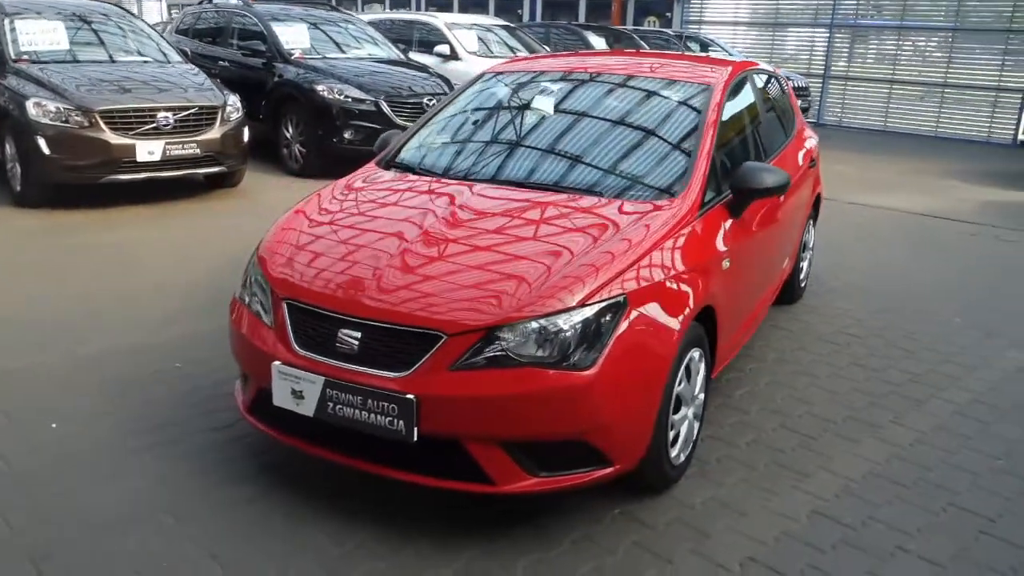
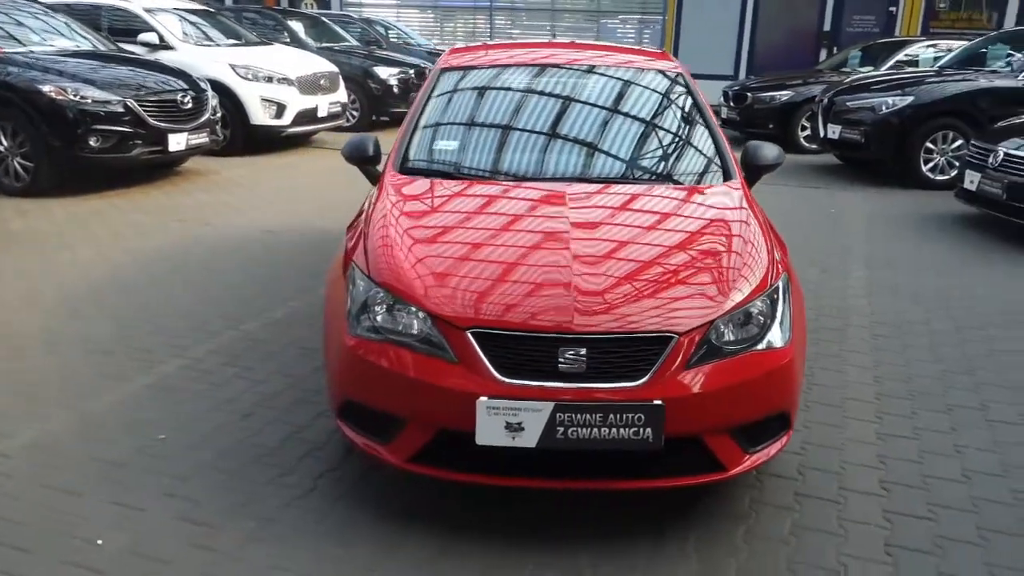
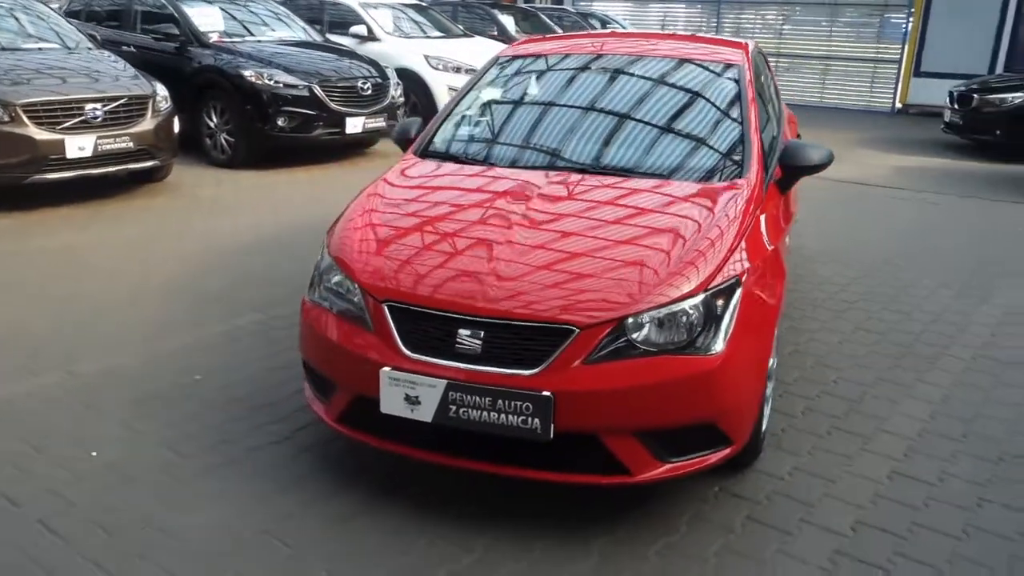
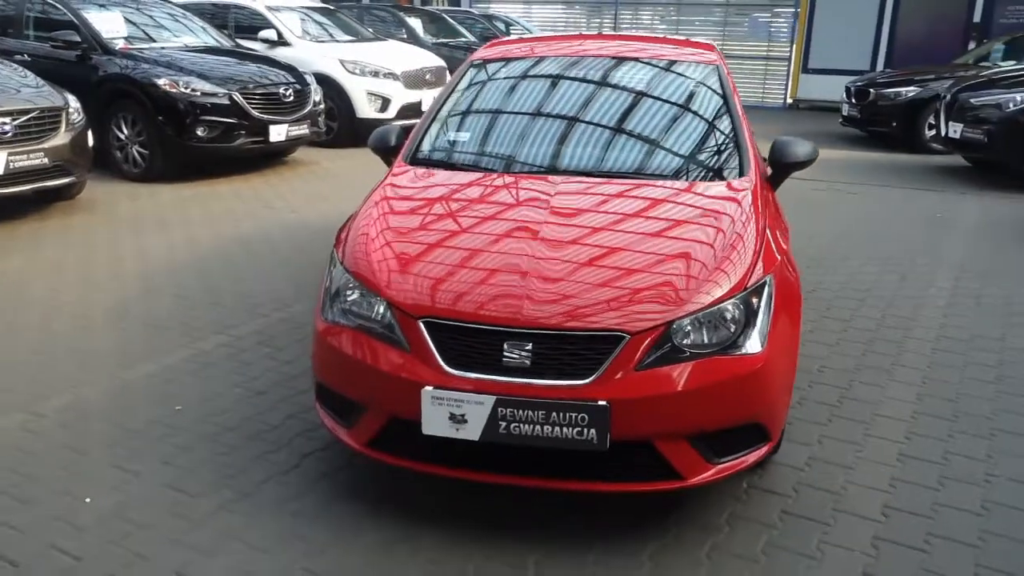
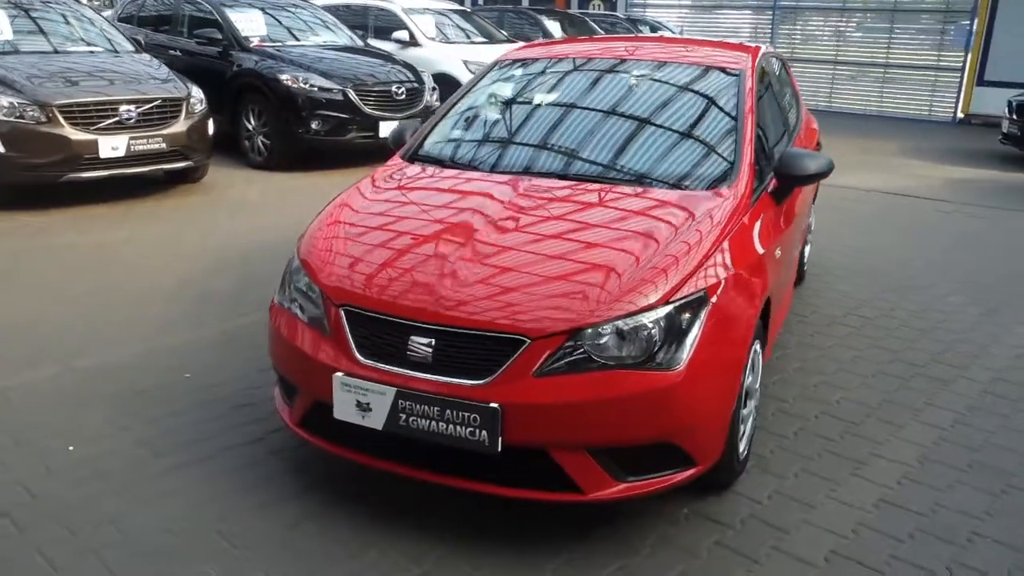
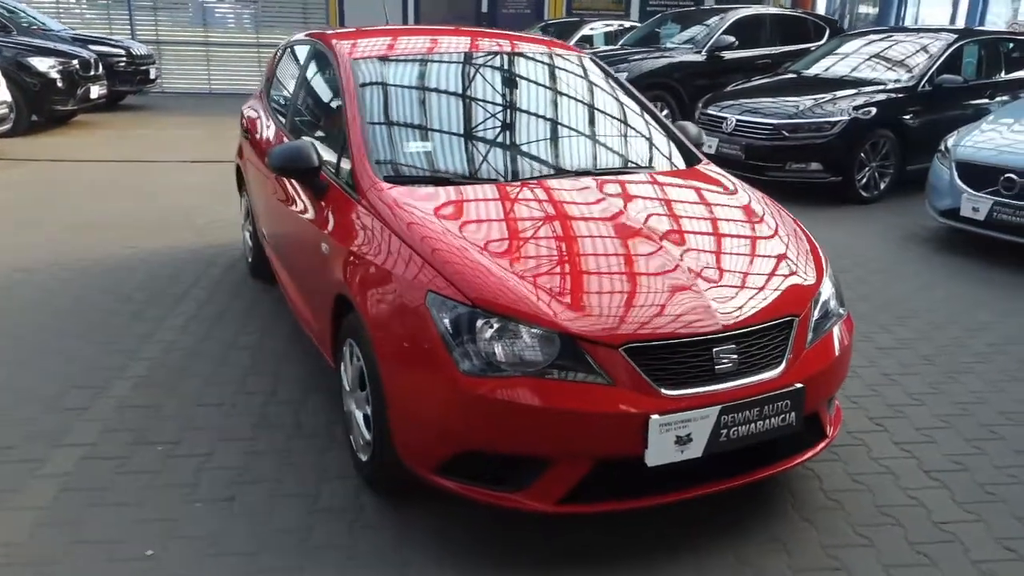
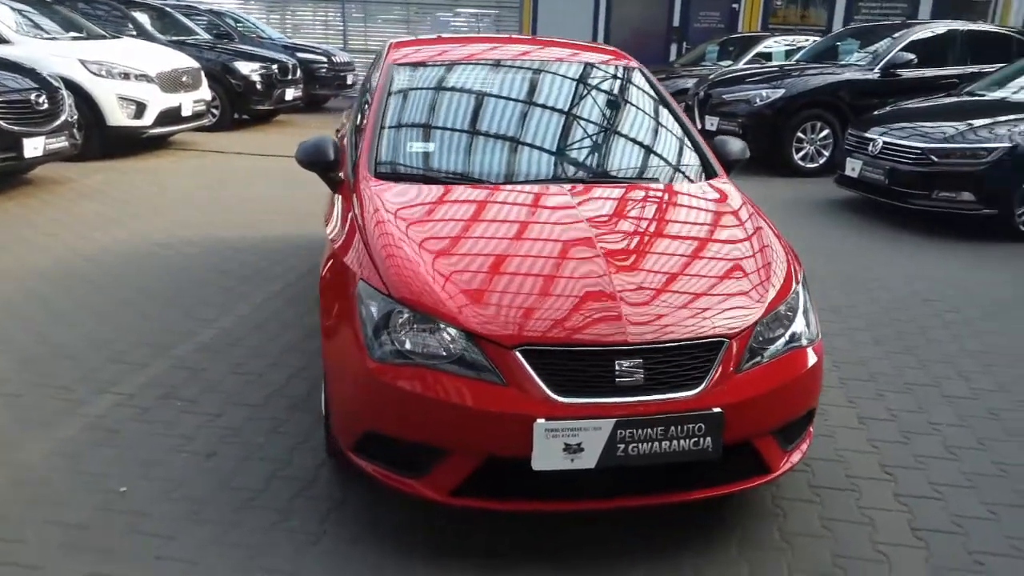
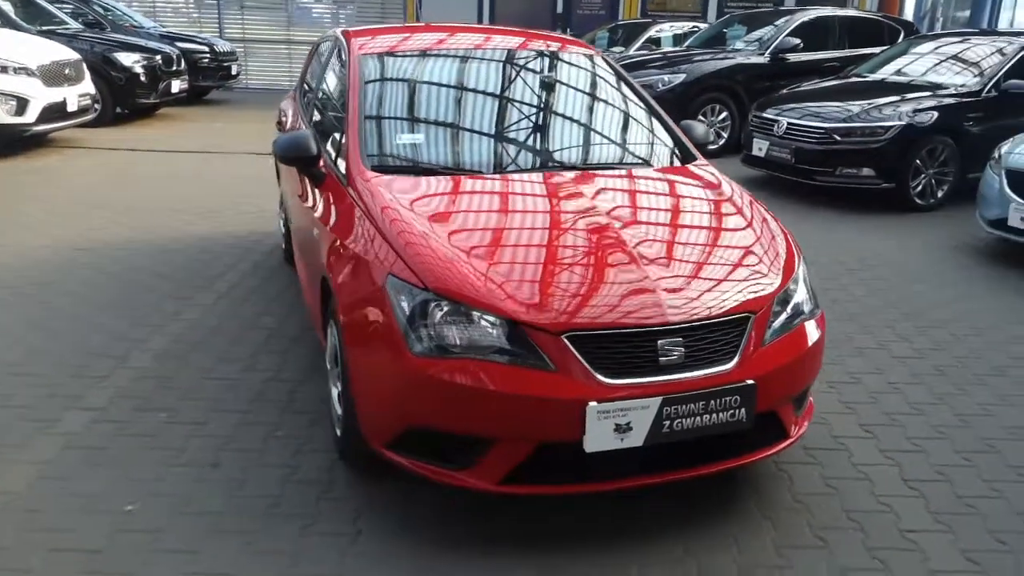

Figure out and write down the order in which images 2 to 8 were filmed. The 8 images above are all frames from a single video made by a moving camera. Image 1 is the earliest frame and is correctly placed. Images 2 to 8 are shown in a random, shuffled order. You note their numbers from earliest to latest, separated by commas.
5, 3, 4, 2, 7, 8, 6
